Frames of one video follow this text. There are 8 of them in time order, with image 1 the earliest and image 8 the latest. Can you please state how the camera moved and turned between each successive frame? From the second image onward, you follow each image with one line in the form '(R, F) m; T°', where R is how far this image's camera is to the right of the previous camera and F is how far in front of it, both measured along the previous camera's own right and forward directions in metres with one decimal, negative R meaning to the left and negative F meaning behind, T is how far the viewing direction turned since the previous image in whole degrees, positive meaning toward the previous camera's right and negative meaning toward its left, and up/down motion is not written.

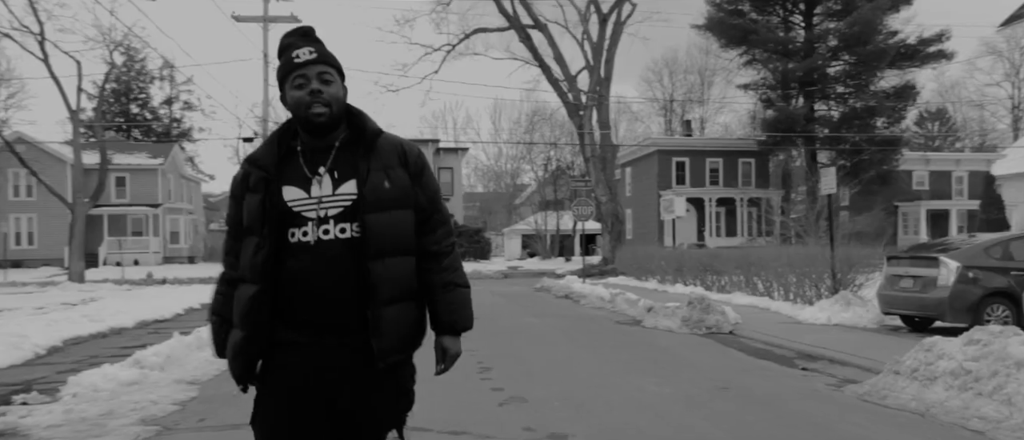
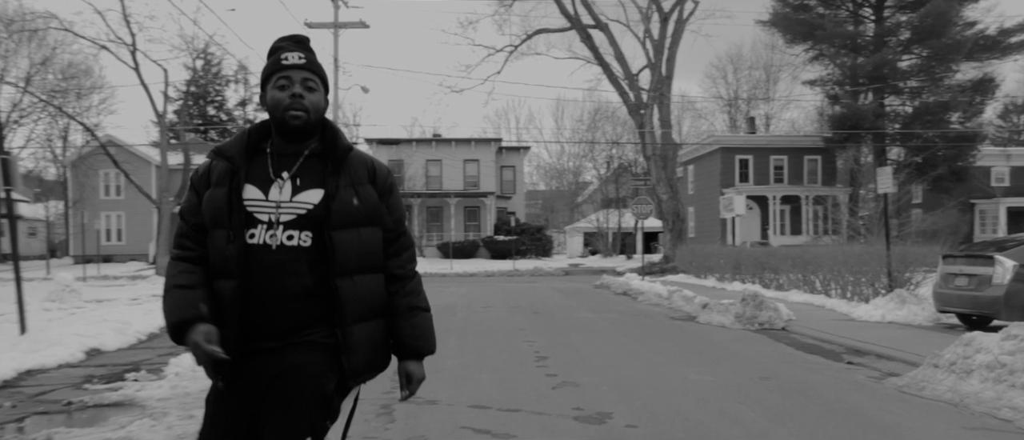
(+0.1, -0.6) m; -5°
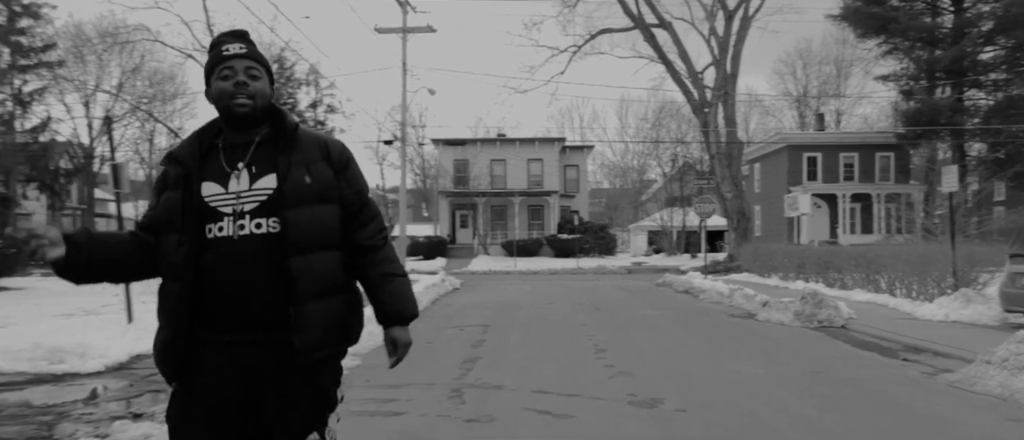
(0.0, -0.5) m; -5°
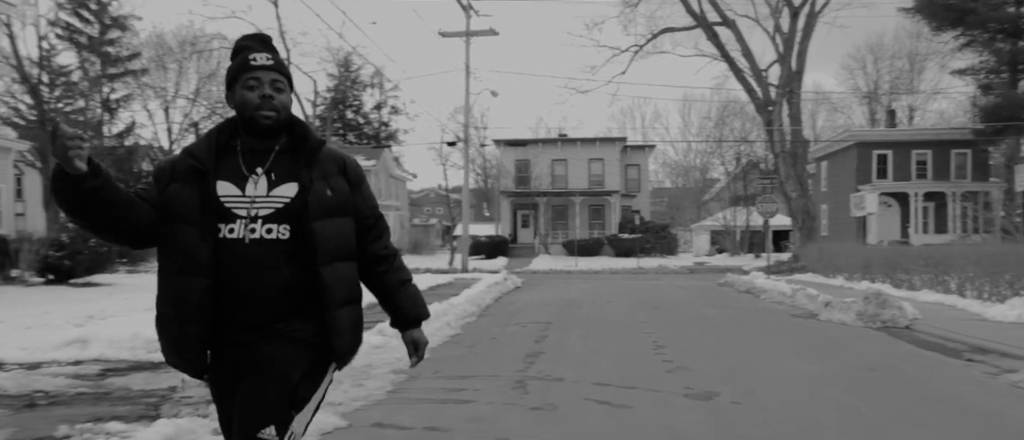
(0.0, -0.4) m; -5°
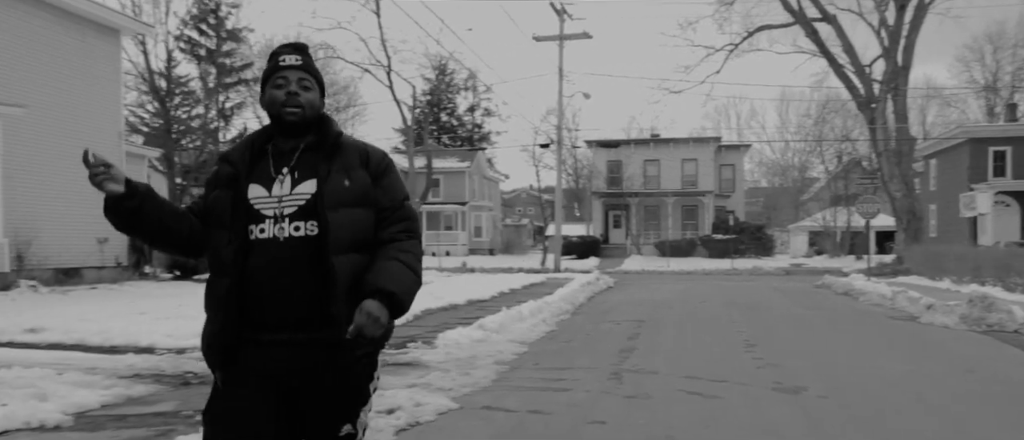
(0.0, -0.6) m; -7°
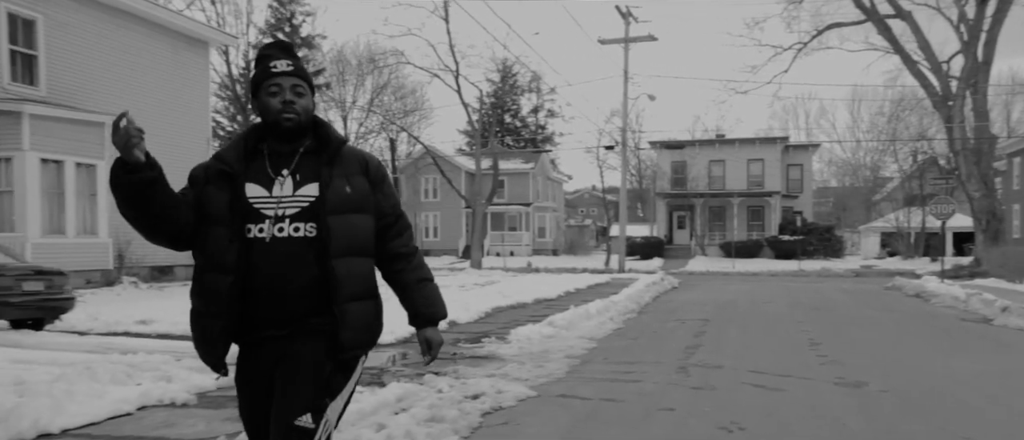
(-0.1, -0.6) m; -5°
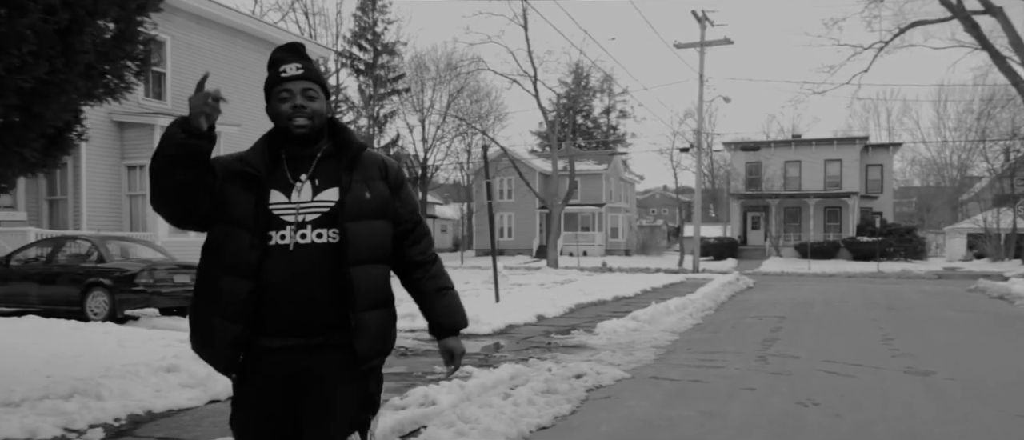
(-0.3, -1.1) m; -5°
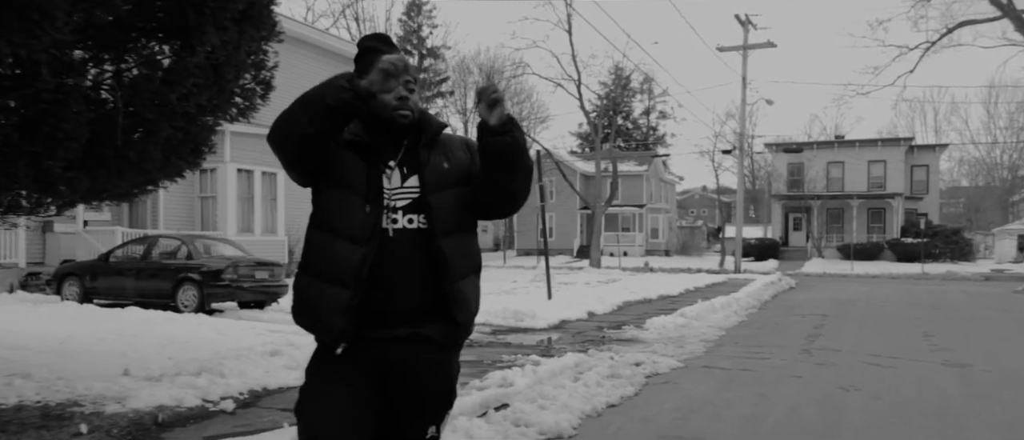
(-0.3, -0.8) m; -3°
